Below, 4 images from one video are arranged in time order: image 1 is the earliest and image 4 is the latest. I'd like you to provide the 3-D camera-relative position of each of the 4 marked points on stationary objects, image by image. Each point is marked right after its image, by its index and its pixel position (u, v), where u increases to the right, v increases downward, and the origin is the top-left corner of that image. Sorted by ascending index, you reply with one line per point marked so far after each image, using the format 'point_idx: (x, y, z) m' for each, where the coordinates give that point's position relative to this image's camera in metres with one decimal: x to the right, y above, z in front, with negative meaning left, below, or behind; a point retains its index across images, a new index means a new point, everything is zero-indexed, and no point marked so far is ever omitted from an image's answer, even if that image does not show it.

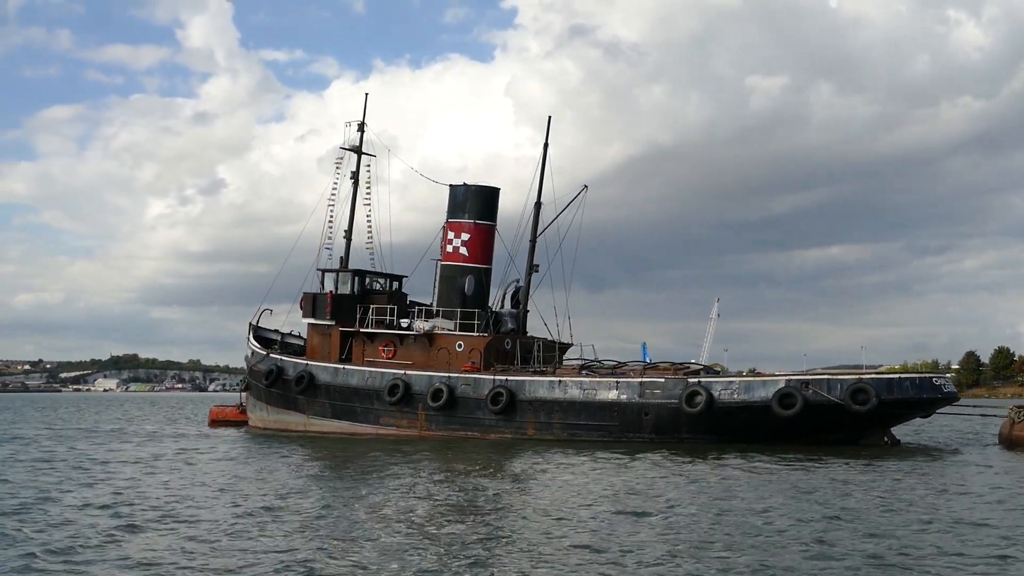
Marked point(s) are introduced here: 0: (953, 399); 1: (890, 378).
0: (+9.6, -2.4, +18.8) m
1: (+8.1, -1.9, +18.7) m
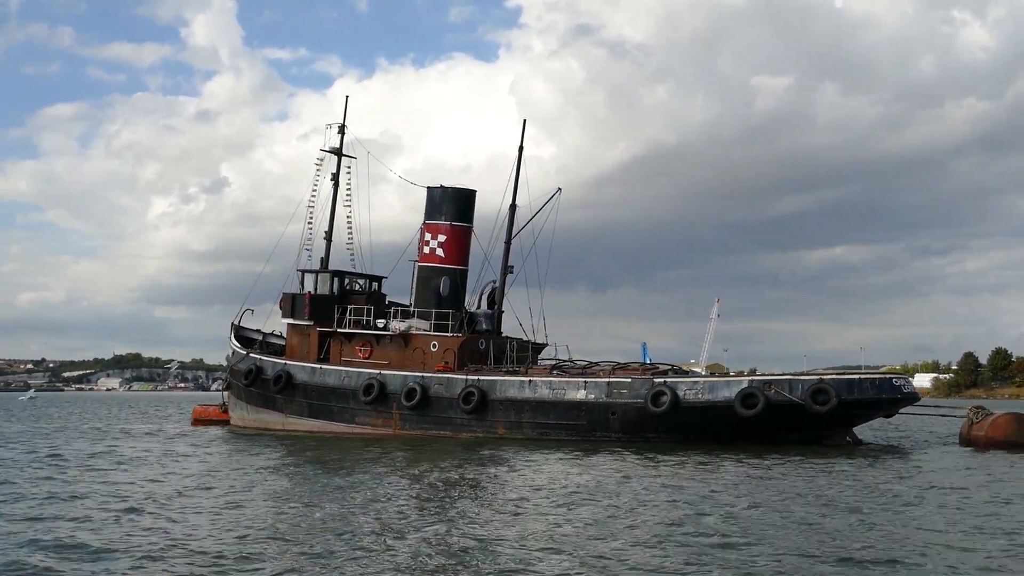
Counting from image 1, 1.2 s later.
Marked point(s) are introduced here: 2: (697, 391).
0: (+8.8, -2.4, +19.1) m
1: (+7.4, -2.0, +19.0) m
2: (+4.2, -2.4, +19.9) m
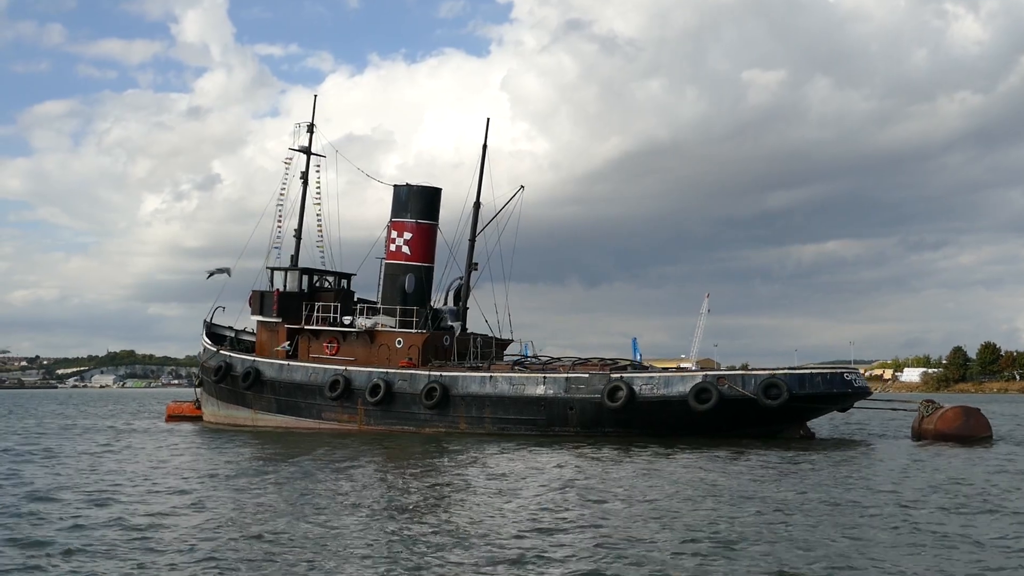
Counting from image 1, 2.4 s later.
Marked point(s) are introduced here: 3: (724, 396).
0: (+7.9, -2.4, +19.4) m
1: (+6.4, -1.9, +19.3) m
2: (+3.3, -2.3, +20.2) m
3: (+4.8, -2.4, +19.5) m
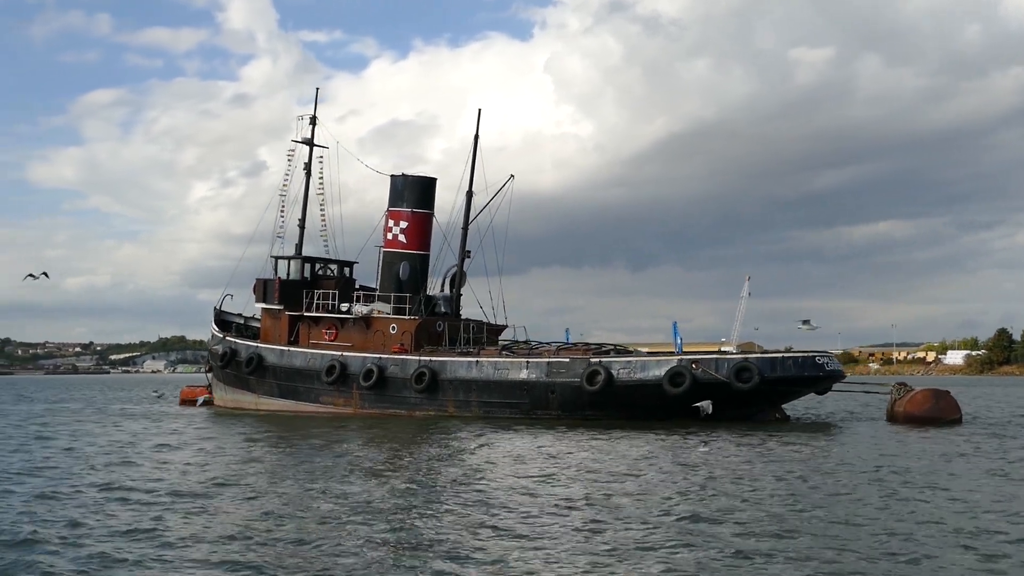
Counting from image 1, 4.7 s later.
0: (+7.4, -2.0, +19.8) m
1: (+5.9, -1.6, +19.7) m
2: (+2.8, -2.0, +20.7) m
3: (+4.3, -2.1, +20.0) m
